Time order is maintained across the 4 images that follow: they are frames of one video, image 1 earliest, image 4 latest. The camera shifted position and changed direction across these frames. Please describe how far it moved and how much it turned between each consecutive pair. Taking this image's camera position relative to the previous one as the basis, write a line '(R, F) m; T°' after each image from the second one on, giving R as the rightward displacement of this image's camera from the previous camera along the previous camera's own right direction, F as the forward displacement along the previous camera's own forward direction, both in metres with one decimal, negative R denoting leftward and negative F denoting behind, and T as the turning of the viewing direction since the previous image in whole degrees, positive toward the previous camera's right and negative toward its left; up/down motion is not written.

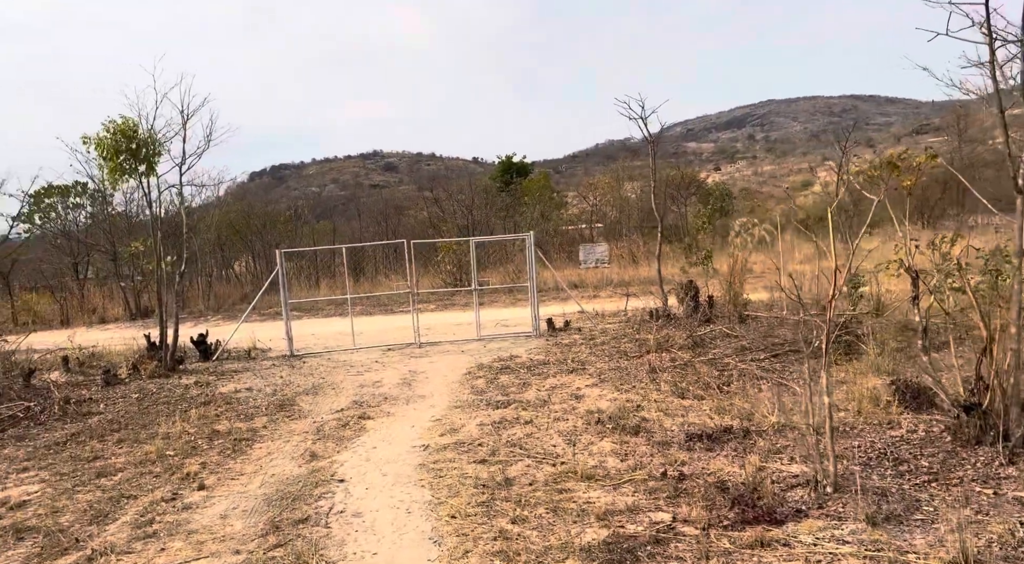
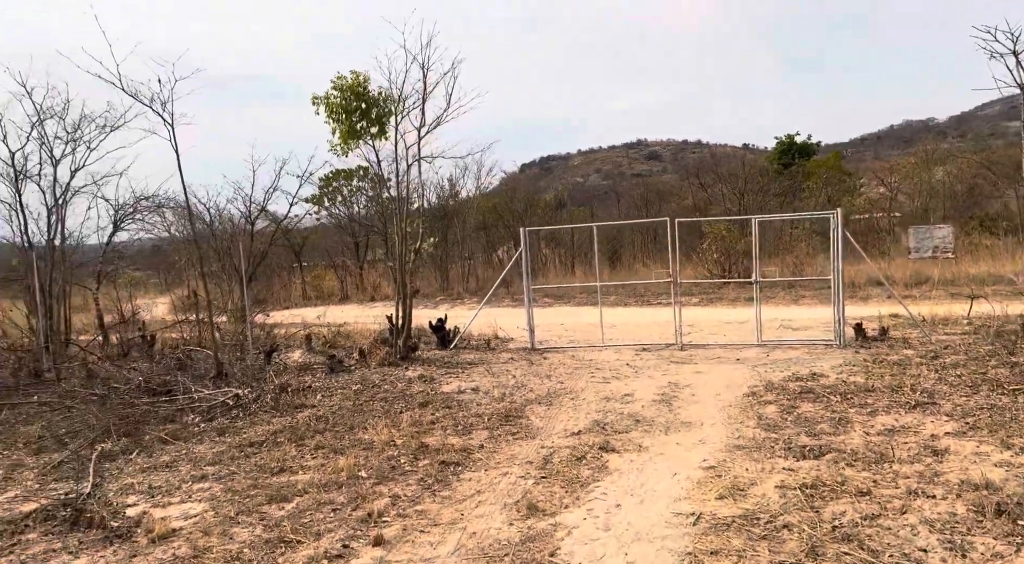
(-0.3, +2.2) m; -18°
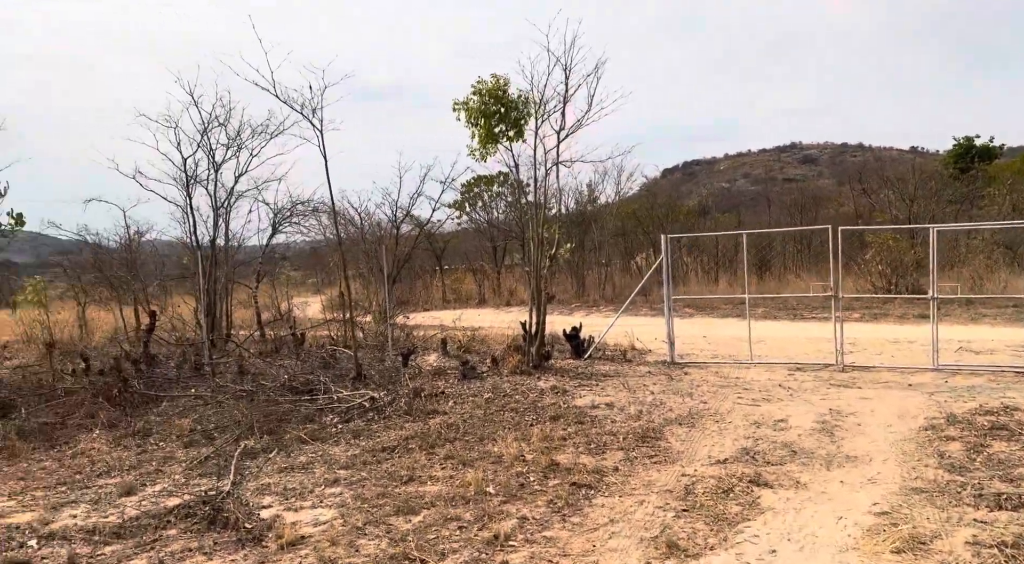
(0.0, +0.3) m; -10°
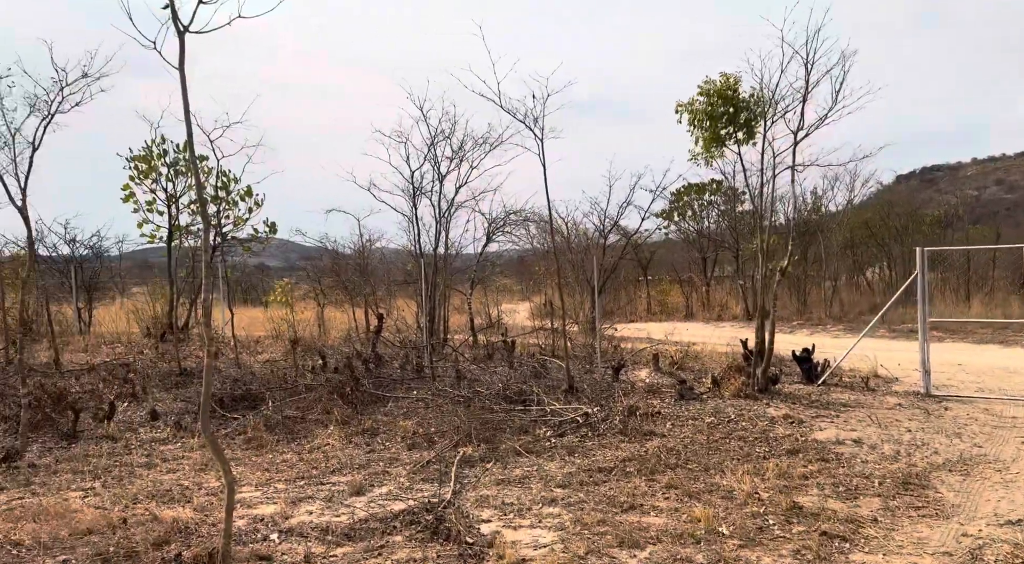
(-0.2, +0.3) m; -15°
